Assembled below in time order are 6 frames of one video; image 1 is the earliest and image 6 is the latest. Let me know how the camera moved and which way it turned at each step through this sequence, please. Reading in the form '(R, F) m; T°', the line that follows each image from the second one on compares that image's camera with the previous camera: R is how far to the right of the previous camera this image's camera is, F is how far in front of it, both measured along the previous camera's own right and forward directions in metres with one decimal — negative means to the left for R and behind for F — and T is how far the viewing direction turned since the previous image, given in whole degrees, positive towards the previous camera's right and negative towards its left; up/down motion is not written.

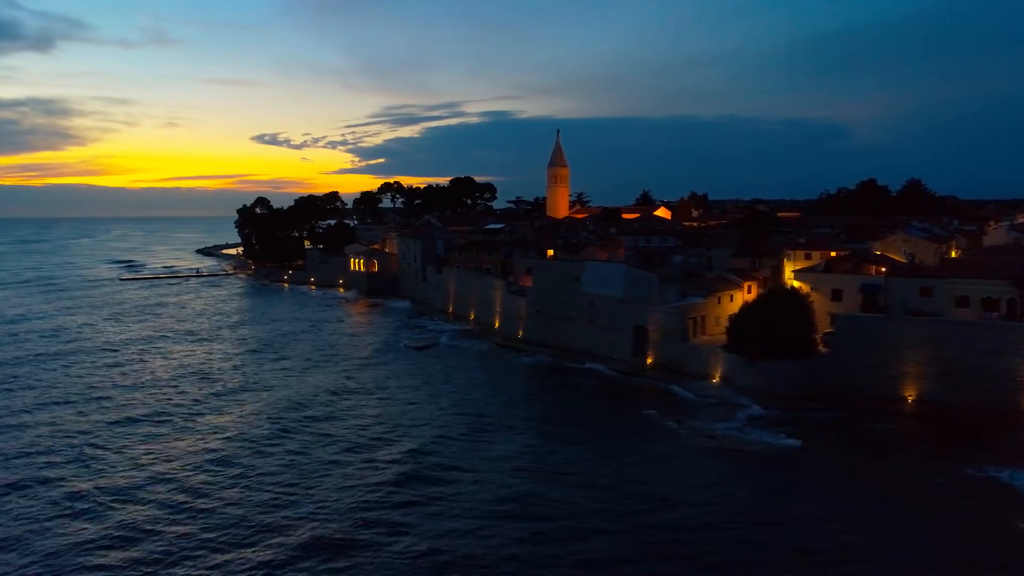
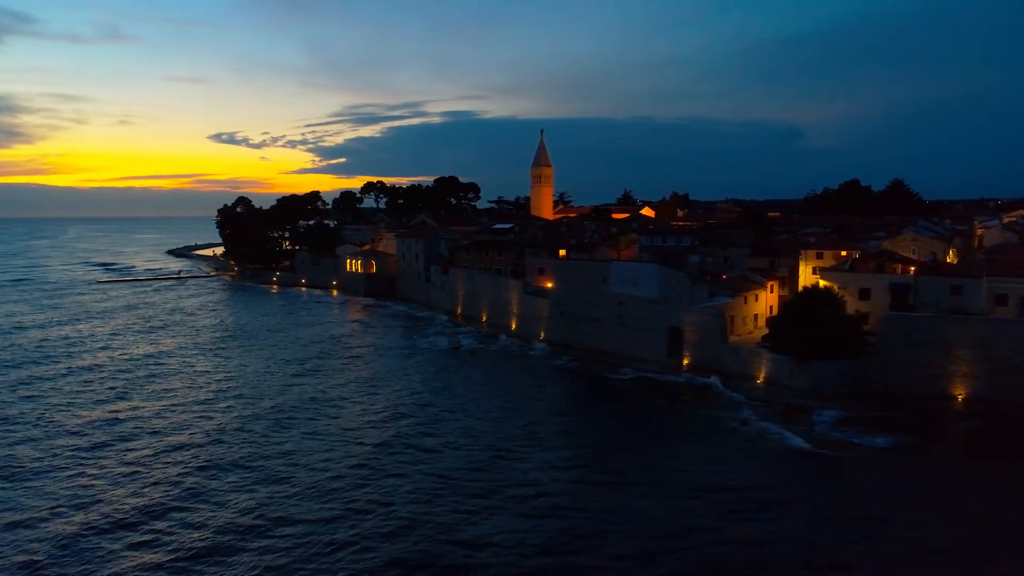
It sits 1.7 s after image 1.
(-2.2, +0.7) m; +3°
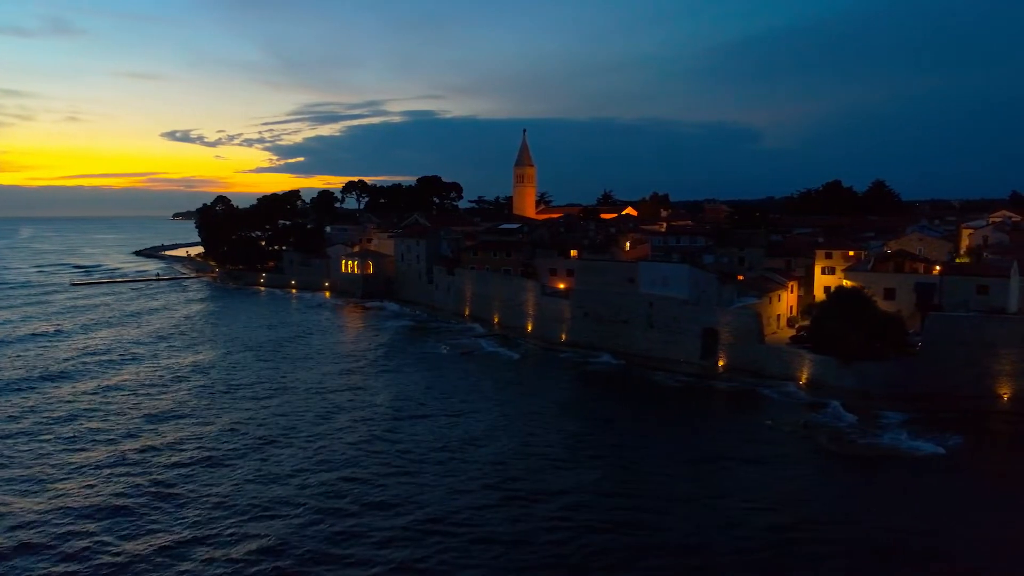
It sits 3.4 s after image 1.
(-2.2, +0.6) m; +3°
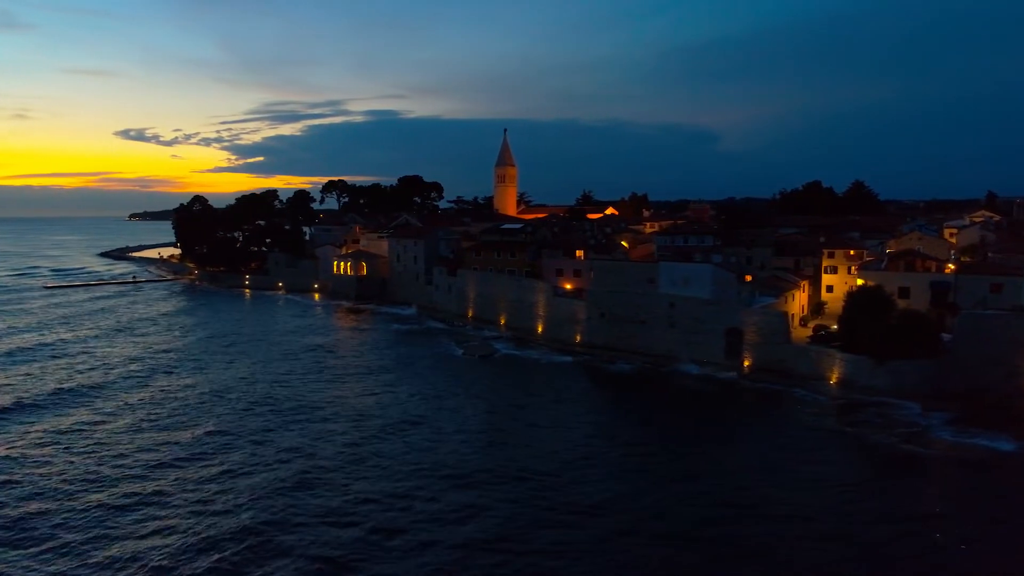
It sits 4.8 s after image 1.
(-1.8, +0.5) m; +3°
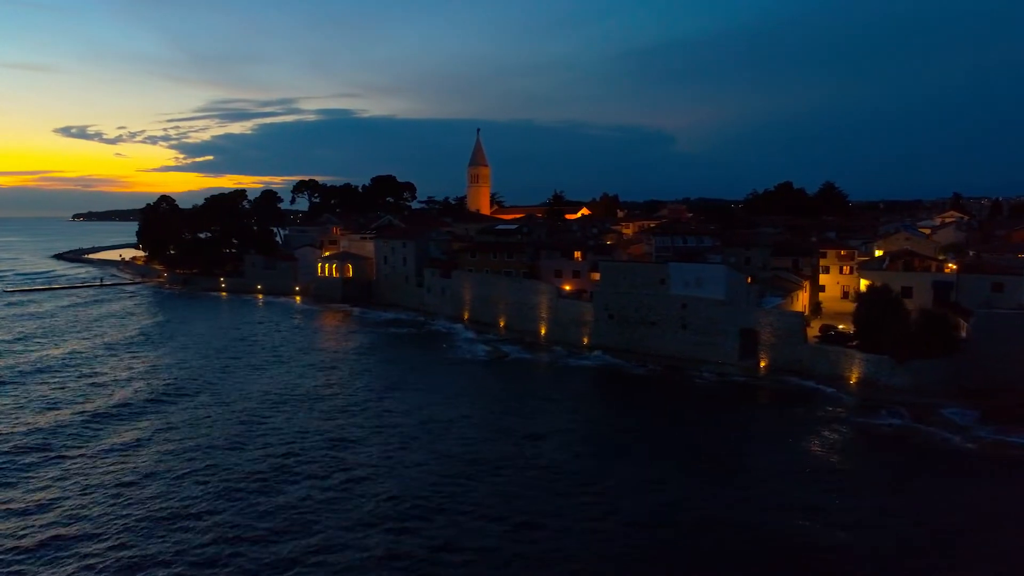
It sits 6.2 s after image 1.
(-1.8, +0.5) m; +3°
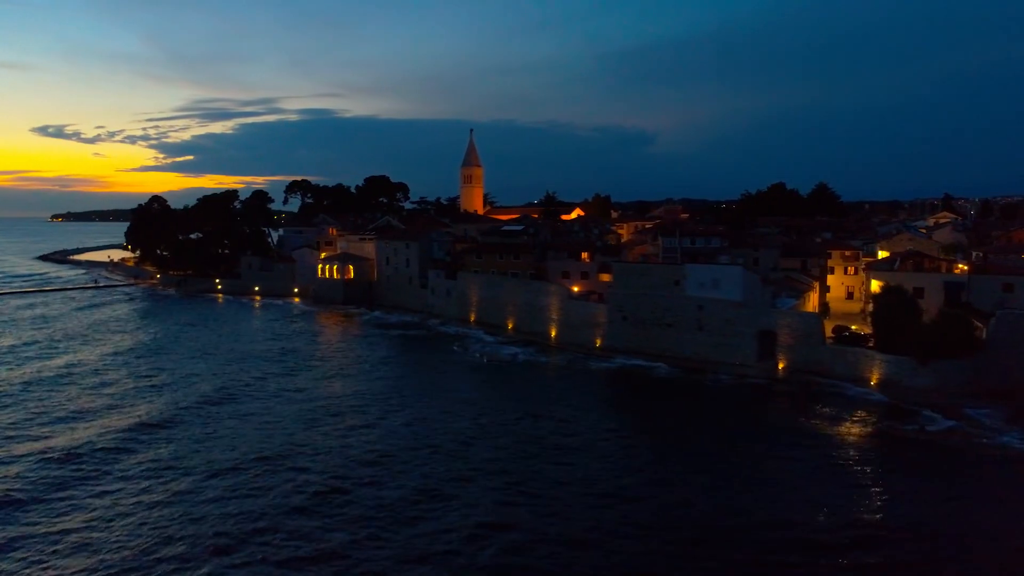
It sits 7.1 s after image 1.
(-1.1, +0.2) m; +1°
